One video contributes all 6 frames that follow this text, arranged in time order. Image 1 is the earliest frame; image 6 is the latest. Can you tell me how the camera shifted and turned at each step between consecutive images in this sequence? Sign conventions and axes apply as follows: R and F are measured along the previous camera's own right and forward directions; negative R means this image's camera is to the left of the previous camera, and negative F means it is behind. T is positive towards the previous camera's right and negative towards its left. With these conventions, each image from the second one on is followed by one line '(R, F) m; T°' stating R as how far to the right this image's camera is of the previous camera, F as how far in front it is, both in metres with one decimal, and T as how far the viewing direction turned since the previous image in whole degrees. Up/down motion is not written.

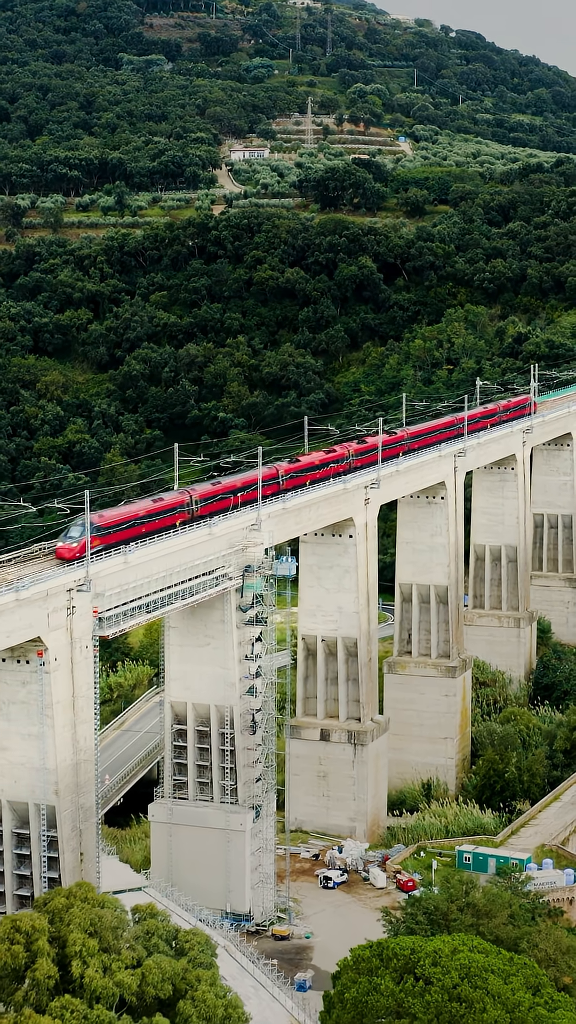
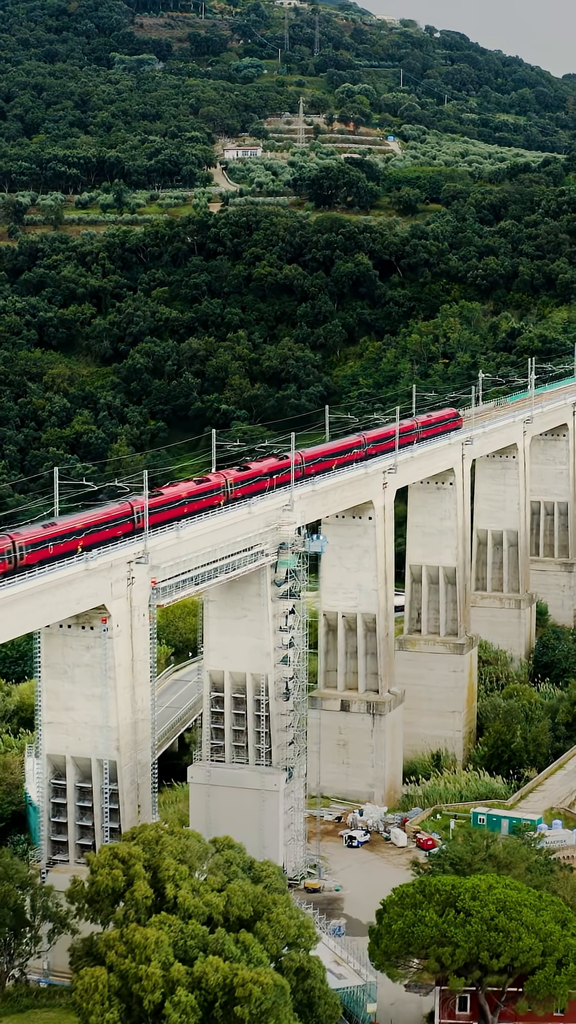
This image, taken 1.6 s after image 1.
(-1.5, -3.3) m; +1°
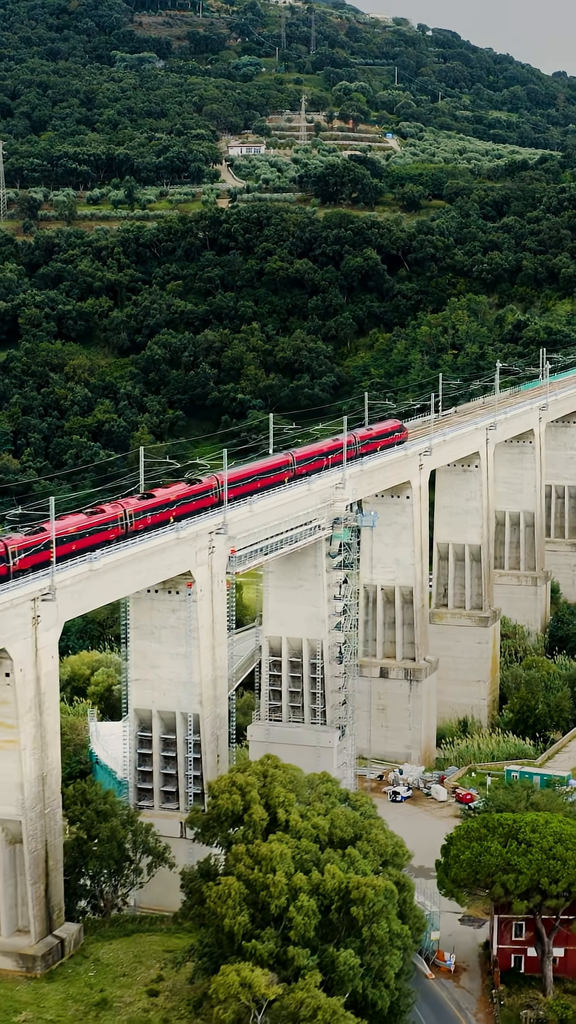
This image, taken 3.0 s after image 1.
(-2.2, -4.0) m; +1°
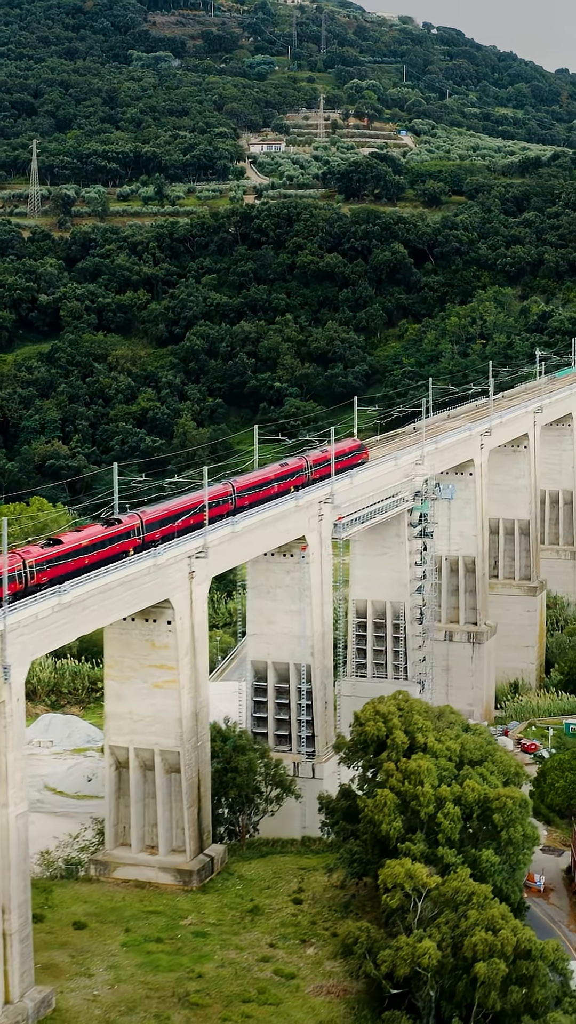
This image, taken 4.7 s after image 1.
(-3.2, -5.2) m; +1°
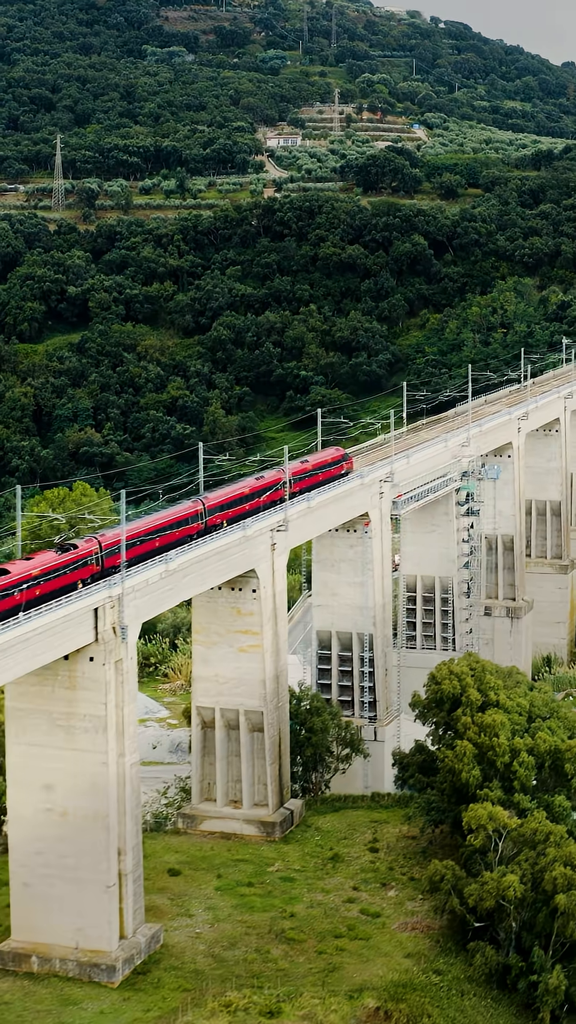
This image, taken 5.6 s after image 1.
(-2.0, -3.1) m; 0°
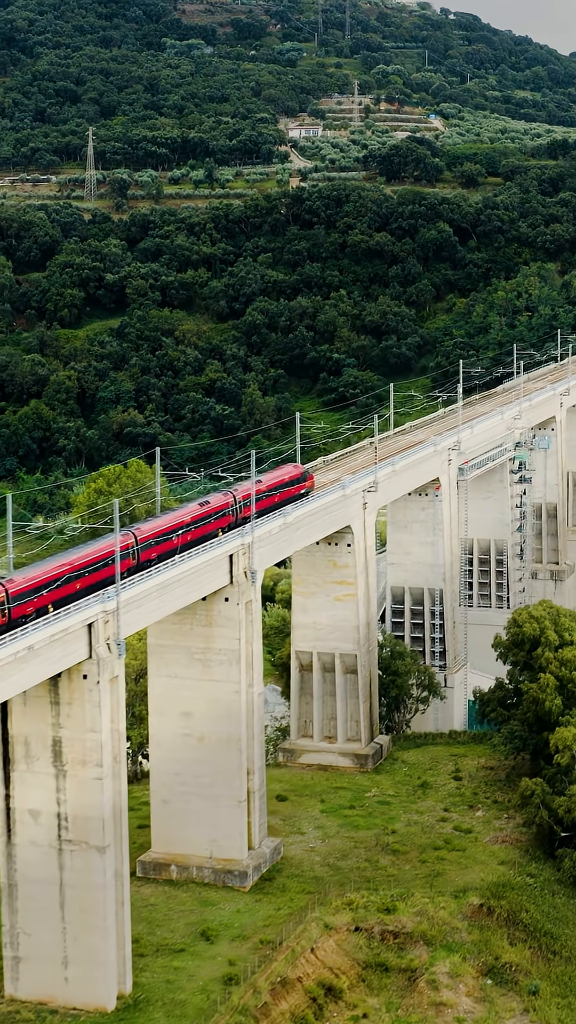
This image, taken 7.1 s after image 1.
(-2.6, -4.9) m; 0°
